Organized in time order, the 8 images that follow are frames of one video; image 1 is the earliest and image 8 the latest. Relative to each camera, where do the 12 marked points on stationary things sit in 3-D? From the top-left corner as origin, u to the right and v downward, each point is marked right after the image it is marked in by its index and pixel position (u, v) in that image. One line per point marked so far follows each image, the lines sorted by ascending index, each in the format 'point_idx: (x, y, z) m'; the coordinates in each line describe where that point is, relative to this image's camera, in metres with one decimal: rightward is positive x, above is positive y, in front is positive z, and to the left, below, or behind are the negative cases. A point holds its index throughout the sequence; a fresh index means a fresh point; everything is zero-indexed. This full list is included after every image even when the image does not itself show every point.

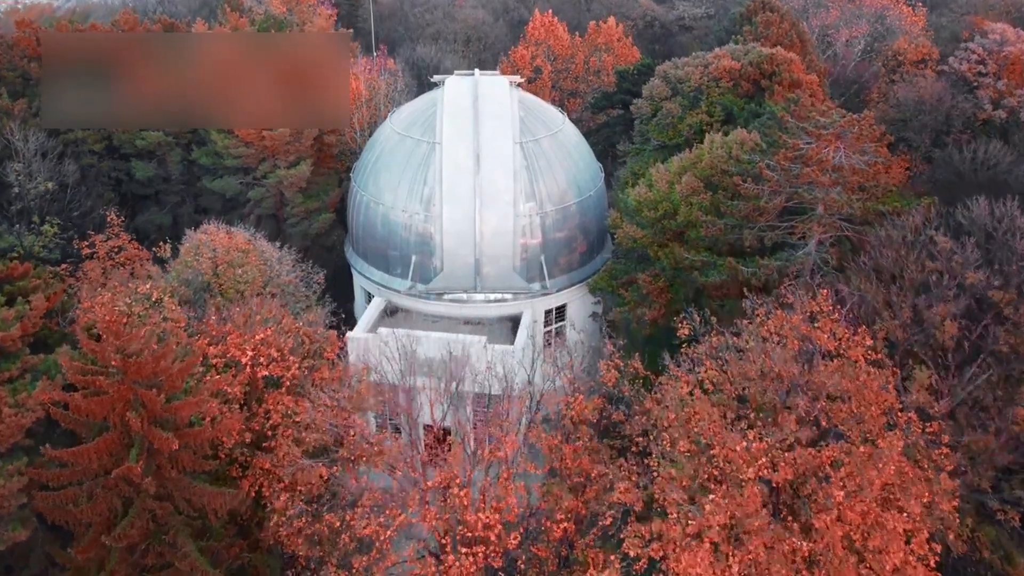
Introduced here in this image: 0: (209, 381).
0: (-6.5, -2.0, +17.0) m
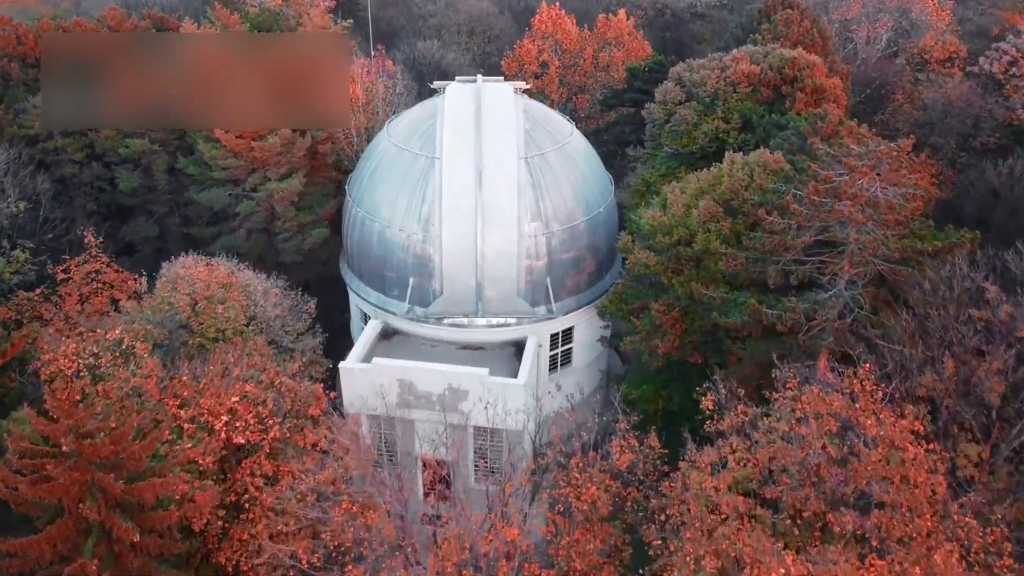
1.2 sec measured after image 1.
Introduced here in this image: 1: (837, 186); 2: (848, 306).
0: (-6.4, -3.2, +15.3) m
1: (+8.0, +2.5, +19.6) m
2: (+8.5, -0.4, +20.1) m
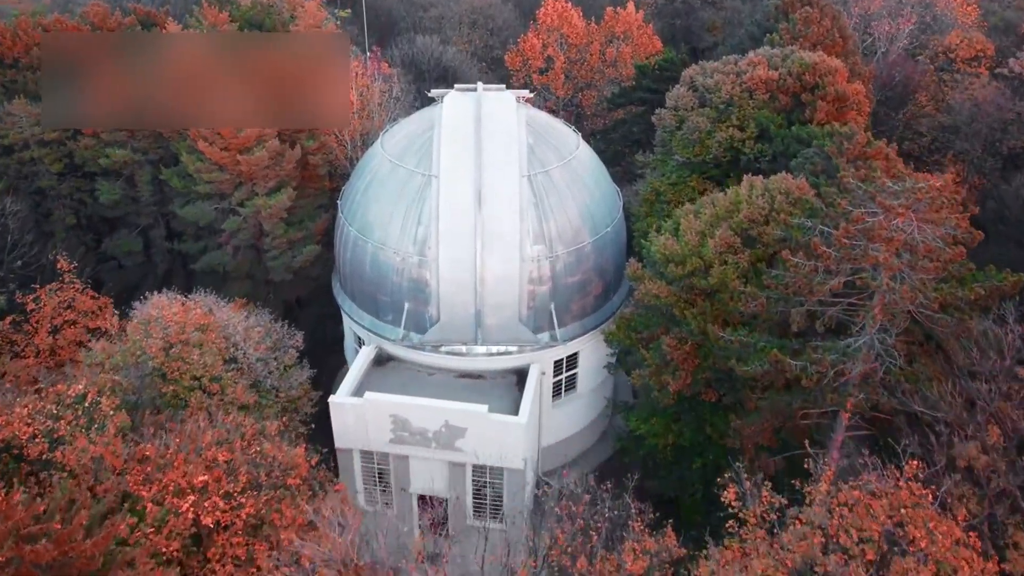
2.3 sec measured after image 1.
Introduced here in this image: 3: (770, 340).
0: (-6.5, -4.4, +13.8) m
1: (+8.0, +1.4, +17.8) m
2: (+8.5, -1.6, +18.4) m
3: (+6.5, -1.3, +20.1) m
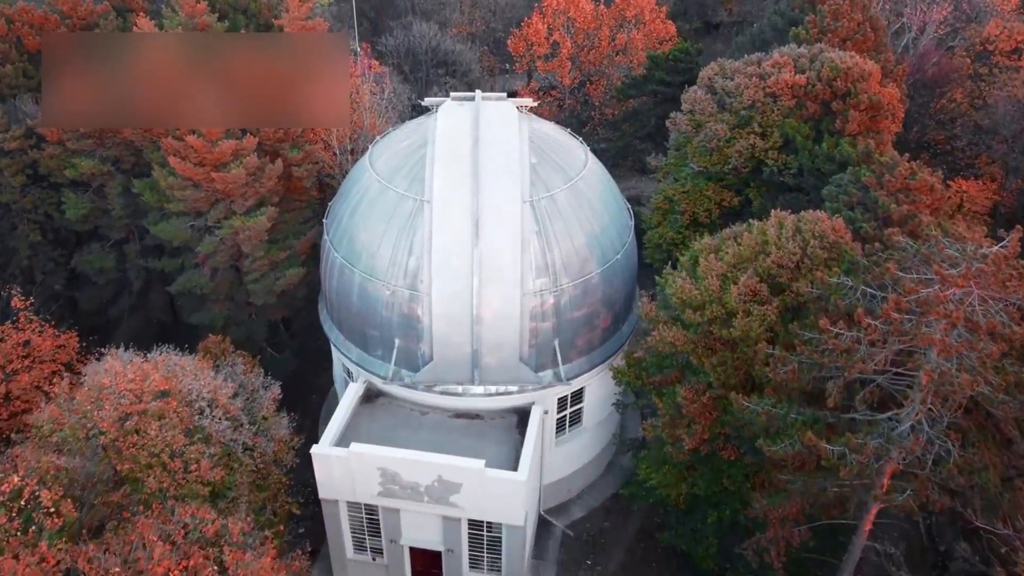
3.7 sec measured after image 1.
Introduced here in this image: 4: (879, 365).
0: (-6.6, -6.1, +11.8) m
1: (+7.9, -0.2, +15.4) m
2: (+8.4, -3.1, +16.1) m
3: (+6.4, -2.8, +17.8) m
4: (+7.4, -1.5, +16.0) m
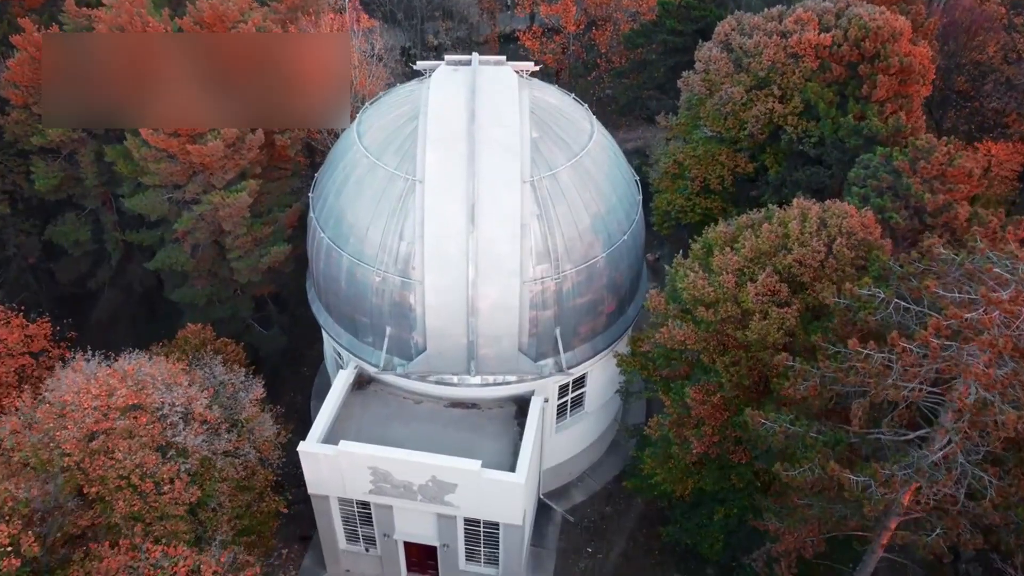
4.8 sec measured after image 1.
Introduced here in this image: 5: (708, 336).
0: (-6.6, -6.8, +10.8) m
1: (+7.9, -0.6, +13.8) m
2: (+8.4, -3.5, +14.8) m
3: (+6.4, -3.0, +16.5) m
4: (+7.3, -1.9, +14.5) m
5: (+4.9, -1.2, +19.8) m
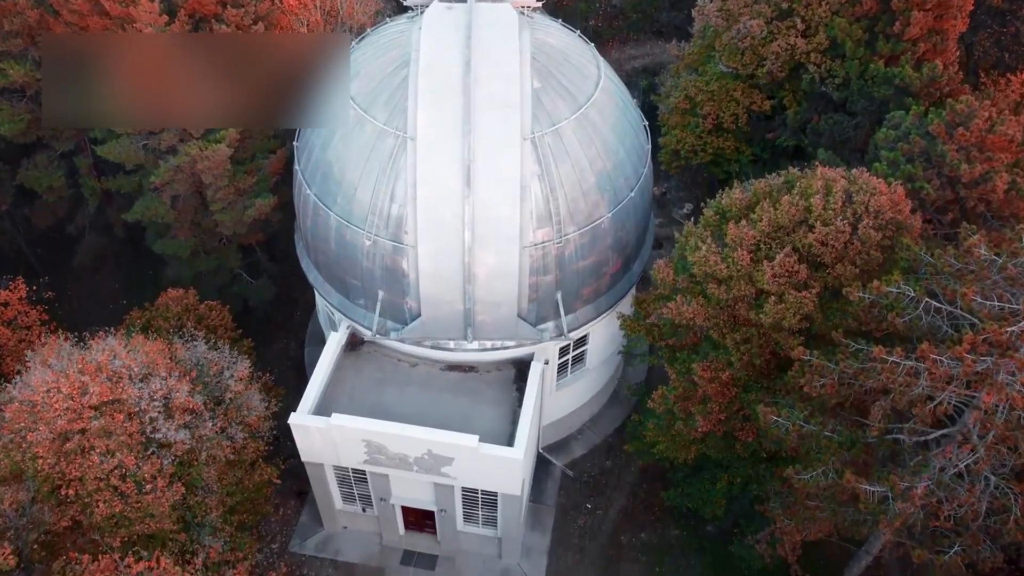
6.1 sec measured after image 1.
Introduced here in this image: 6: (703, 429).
0: (-6.7, -7.3, +10.4) m
1: (+7.8, -0.8, +12.7) m
2: (+8.3, -3.5, +14.0) m
3: (+6.4, -2.8, +15.6) m
4: (+7.3, -2.0, +13.5) m
5: (+4.9, -0.6, +18.7) m
6: (+4.5, -3.4, +19.0) m
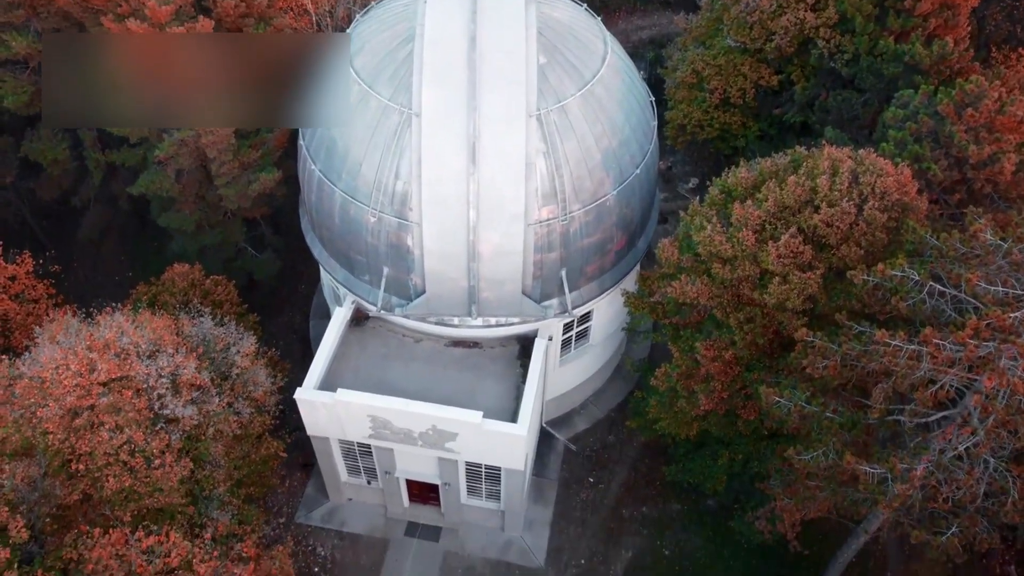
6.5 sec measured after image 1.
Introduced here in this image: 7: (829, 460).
0: (-6.7, -7.0, +10.8) m
1: (+7.9, -0.6, +12.7) m
2: (+8.4, -3.2, +14.1) m
3: (+6.4, -2.5, +15.7) m
4: (+7.3, -1.7, +13.6) m
5: (+5.0, -0.2, +18.7) m
6: (+4.6, -2.9, +19.1) m
7: (+6.0, -3.3, +15.0) m
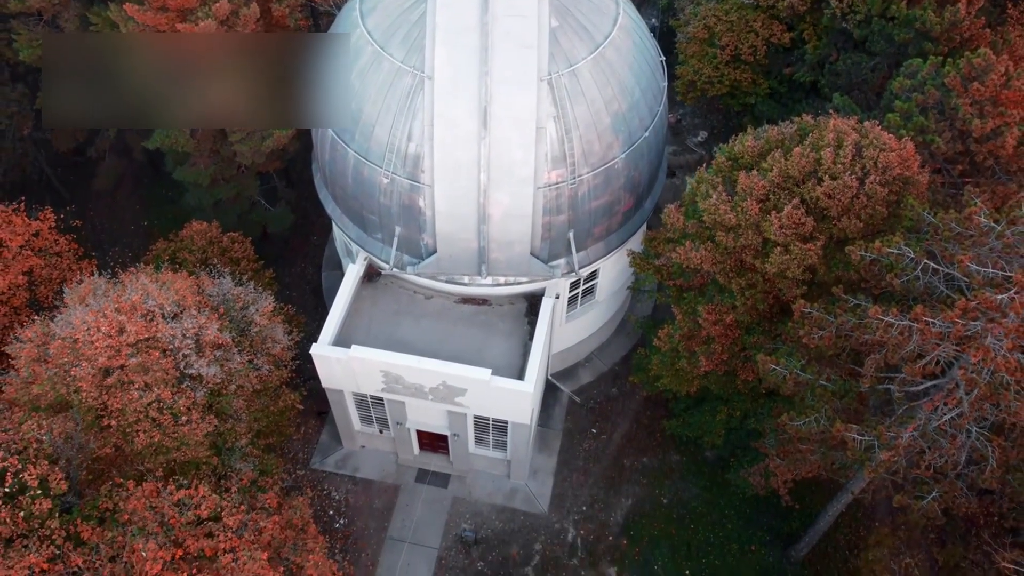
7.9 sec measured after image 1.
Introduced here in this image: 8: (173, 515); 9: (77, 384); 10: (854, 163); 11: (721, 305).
0: (-6.6, -6.7, +12.0) m
1: (+8.1, -0.3, +13.3) m
2: (+8.5, -2.8, +14.9) m
3: (+6.6, -1.9, +16.4) m
4: (+7.5, -1.4, +14.3) m
5: (+5.2, +0.6, +19.3) m
6: (+4.8, -2.1, +19.9) m
7: (+6.1, -2.8, +15.8) m
8: (-6.5, -4.4, +15.3) m
9: (-8.7, -1.9, +16.0) m
10: (+7.4, +2.7, +17.3) m
11: (+5.2, -0.5, +19.8) m
